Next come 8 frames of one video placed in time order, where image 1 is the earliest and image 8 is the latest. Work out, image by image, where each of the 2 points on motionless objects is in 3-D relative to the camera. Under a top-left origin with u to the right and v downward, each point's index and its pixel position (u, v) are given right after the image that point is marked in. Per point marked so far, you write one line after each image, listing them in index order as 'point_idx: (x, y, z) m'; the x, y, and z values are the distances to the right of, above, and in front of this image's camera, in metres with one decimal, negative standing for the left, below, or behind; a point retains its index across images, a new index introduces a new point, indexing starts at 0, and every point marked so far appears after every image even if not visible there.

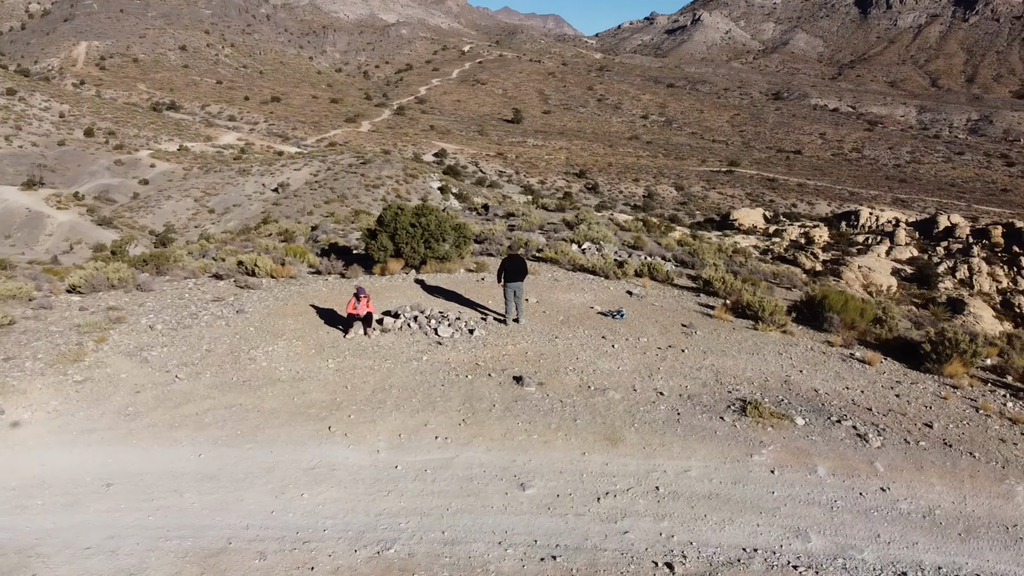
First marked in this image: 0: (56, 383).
0: (-4.6, -1.0, +8.0) m
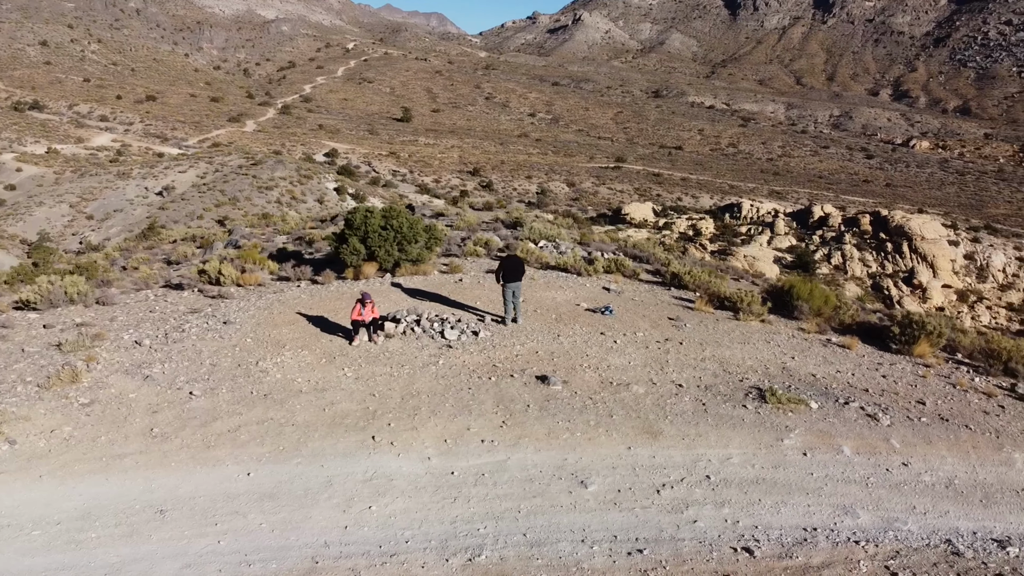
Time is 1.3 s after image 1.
0: (-4.2, -1.1, +7.4) m
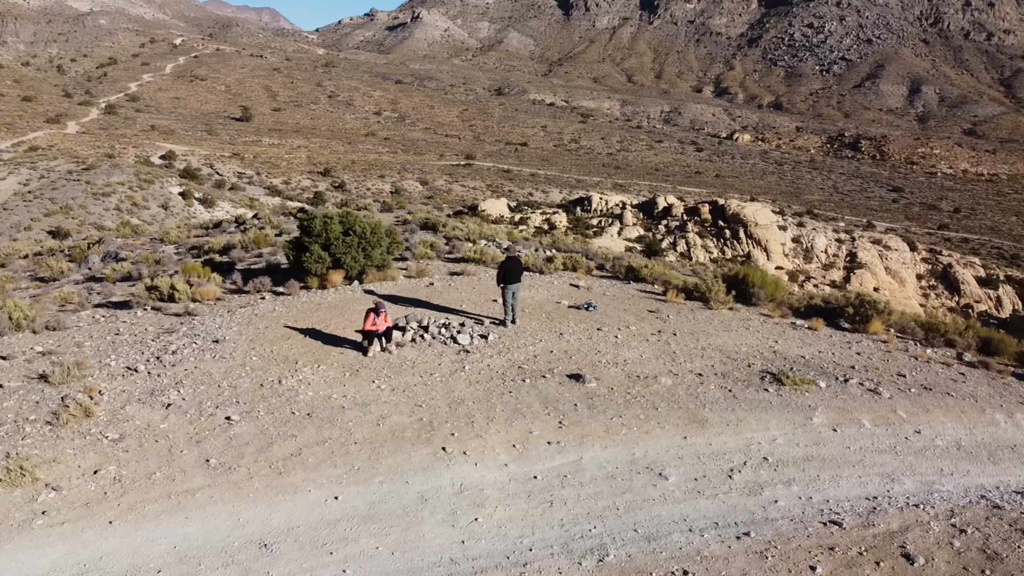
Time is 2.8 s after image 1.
0: (-3.5, -1.4, +6.7) m
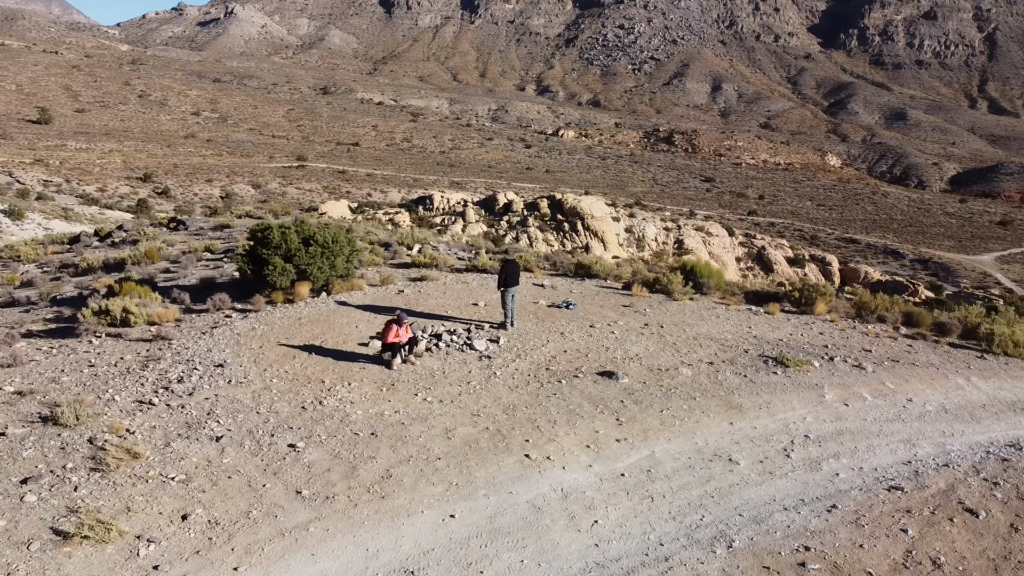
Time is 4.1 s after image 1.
0: (-2.7, -1.6, +6.1) m
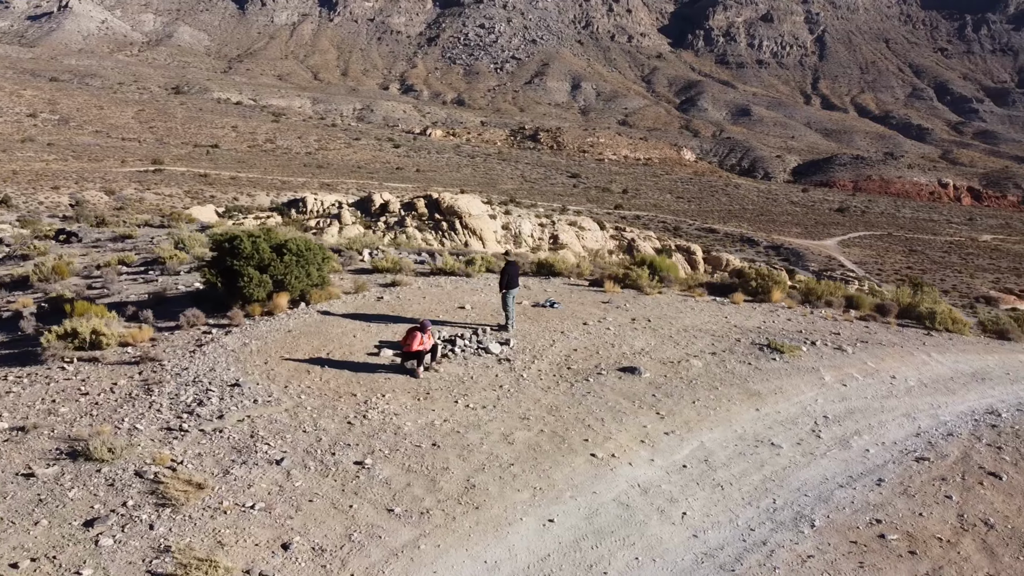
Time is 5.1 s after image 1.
0: (-1.9, -1.7, +5.7) m
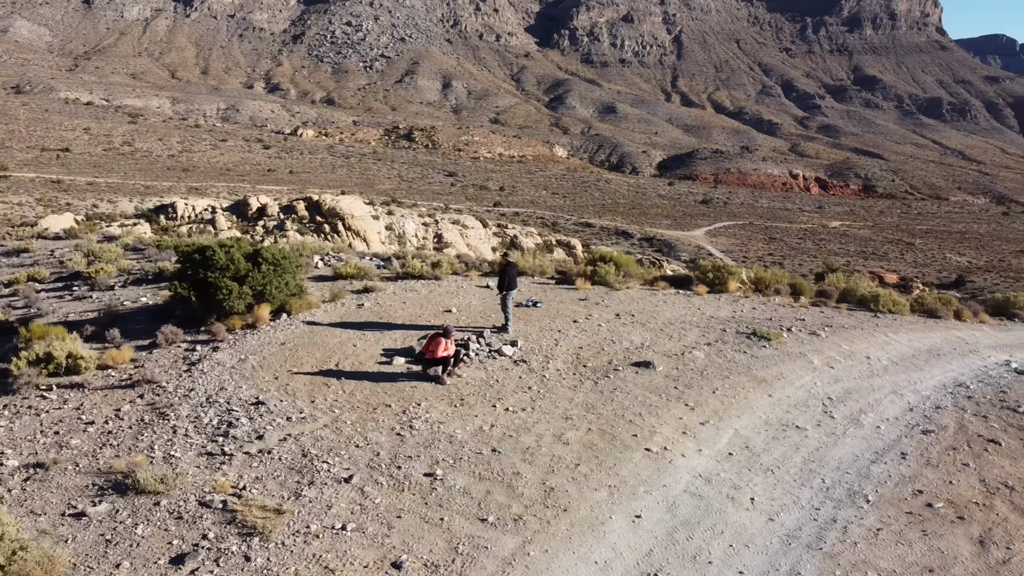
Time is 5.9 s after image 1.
0: (-1.2, -1.8, +5.5) m
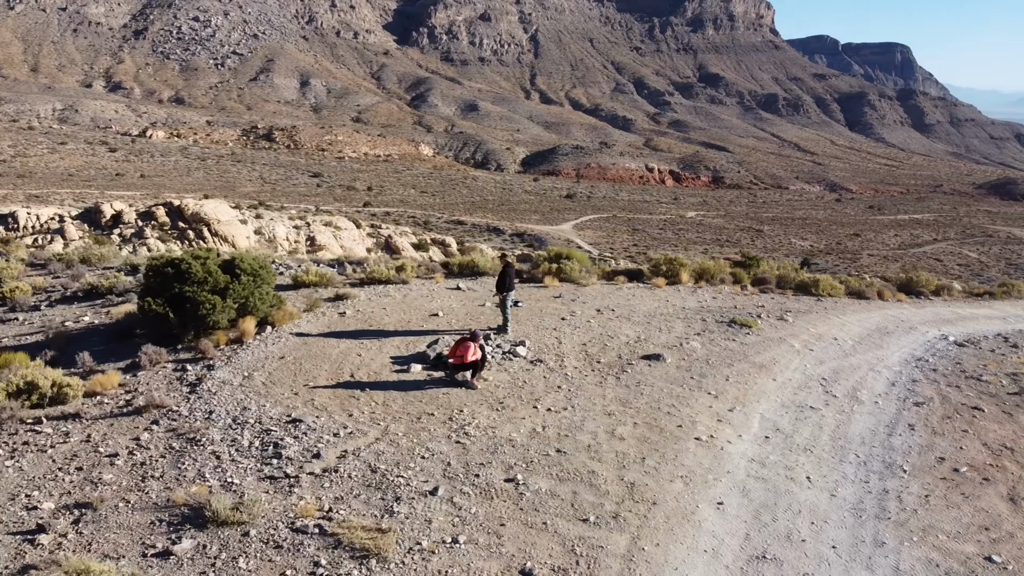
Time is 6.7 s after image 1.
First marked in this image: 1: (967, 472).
0: (-0.3, -1.8, +5.4) m
1: (+4.2, -1.7, +7.4) m
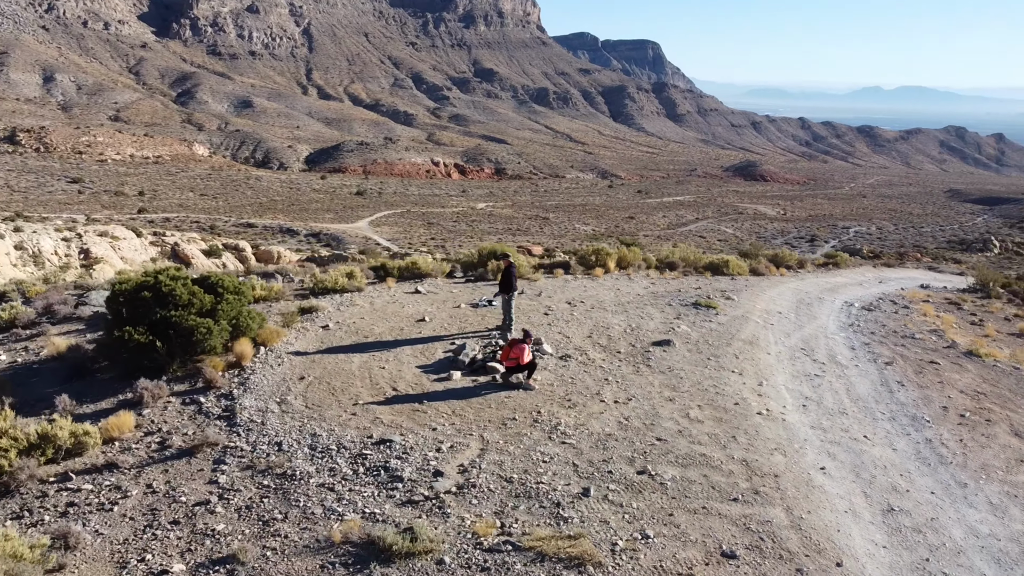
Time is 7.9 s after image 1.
0: (+1.1, -1.8, +5.5) m
1: (+4.9, -1.4, +8.6) m
